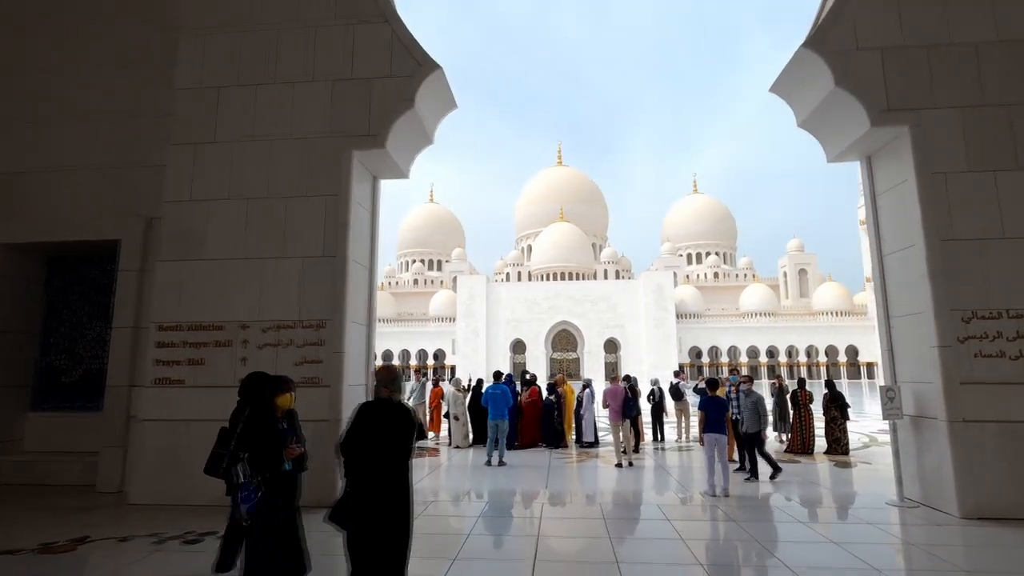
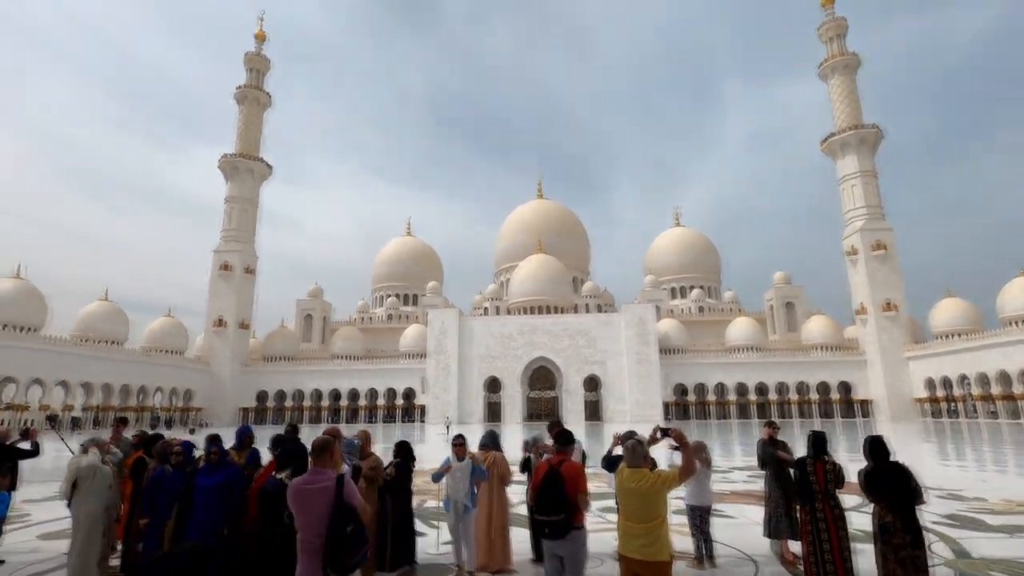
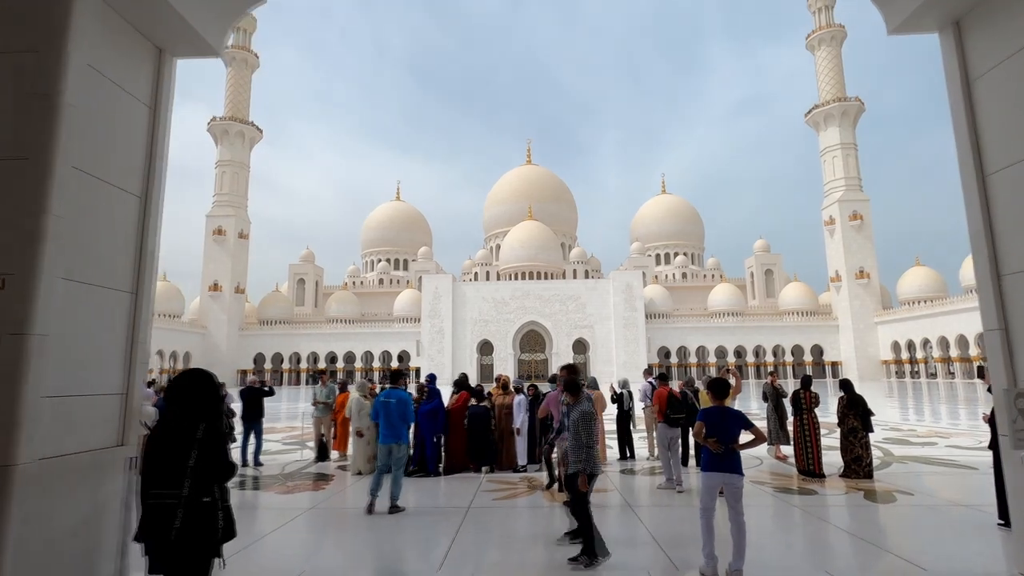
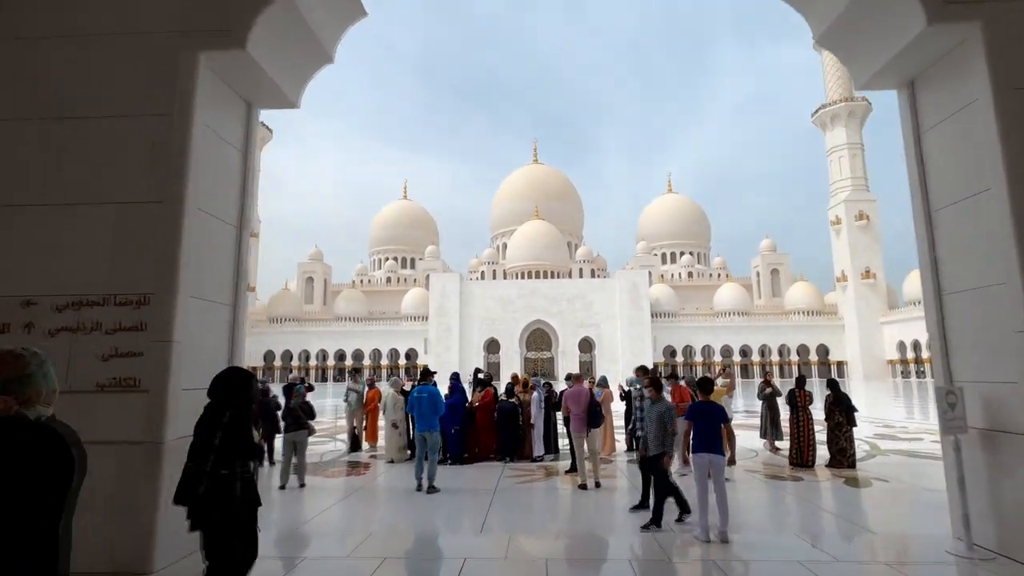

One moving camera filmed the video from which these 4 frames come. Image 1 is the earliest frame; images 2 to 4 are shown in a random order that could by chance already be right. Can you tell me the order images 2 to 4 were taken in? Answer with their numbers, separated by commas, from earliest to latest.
4, 3, 2
